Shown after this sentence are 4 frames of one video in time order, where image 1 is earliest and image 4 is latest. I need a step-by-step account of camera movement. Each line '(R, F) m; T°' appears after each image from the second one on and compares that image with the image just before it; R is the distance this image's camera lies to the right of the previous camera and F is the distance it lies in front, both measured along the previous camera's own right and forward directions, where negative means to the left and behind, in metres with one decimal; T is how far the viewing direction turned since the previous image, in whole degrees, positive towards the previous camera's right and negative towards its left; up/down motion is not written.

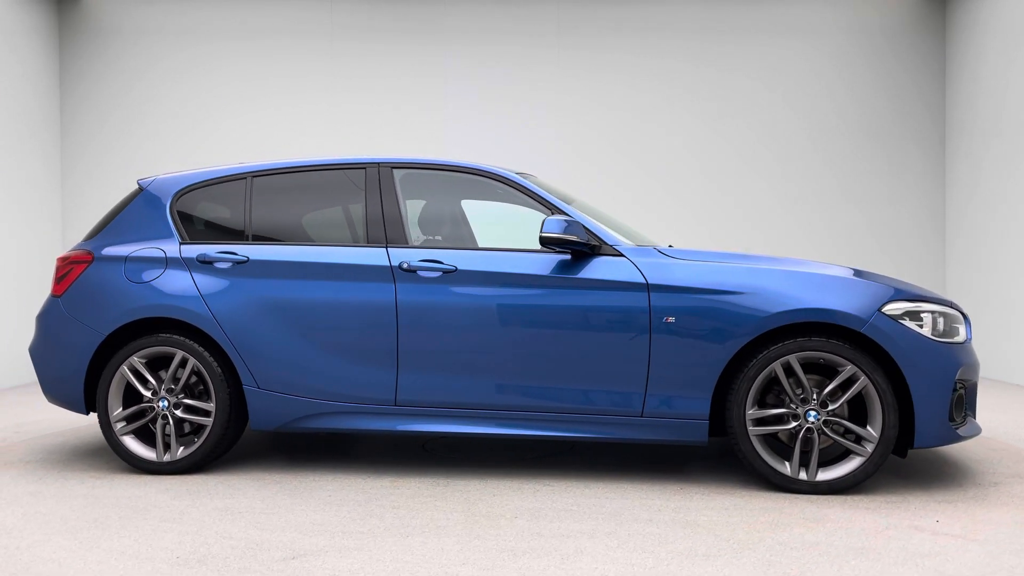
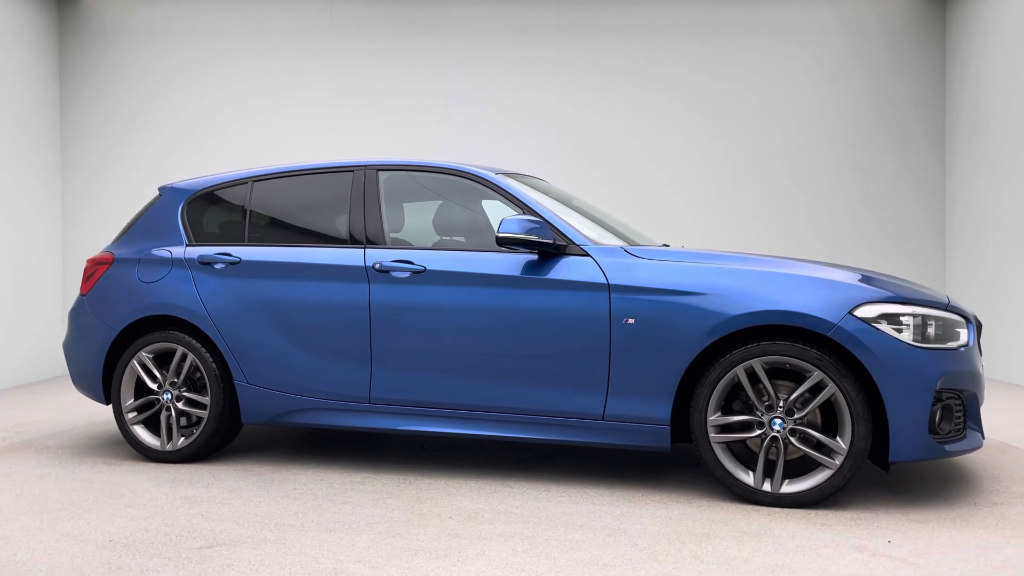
(+0.8, +0.1) m; -9°
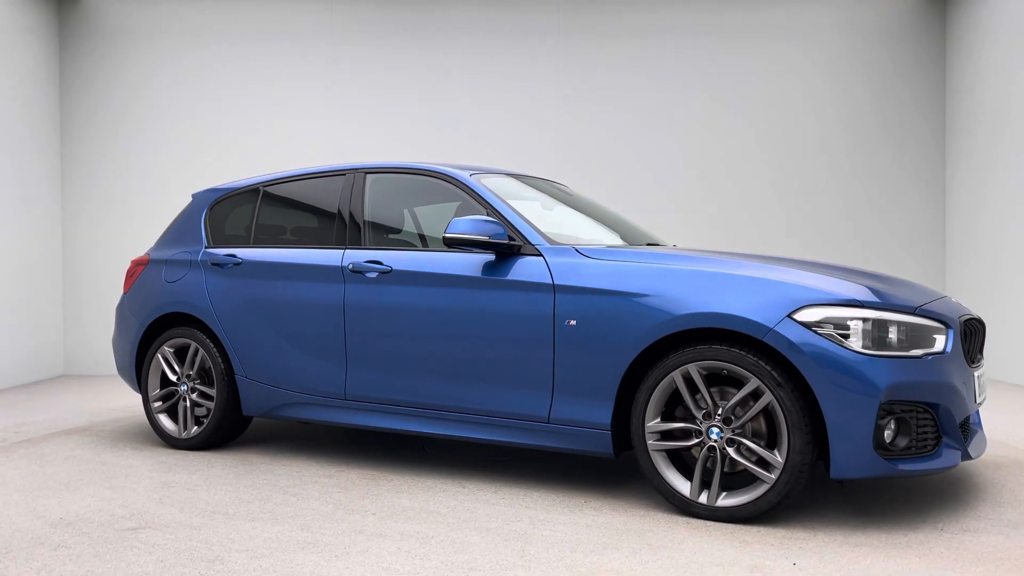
(+1.0, +0.1) m; -11°
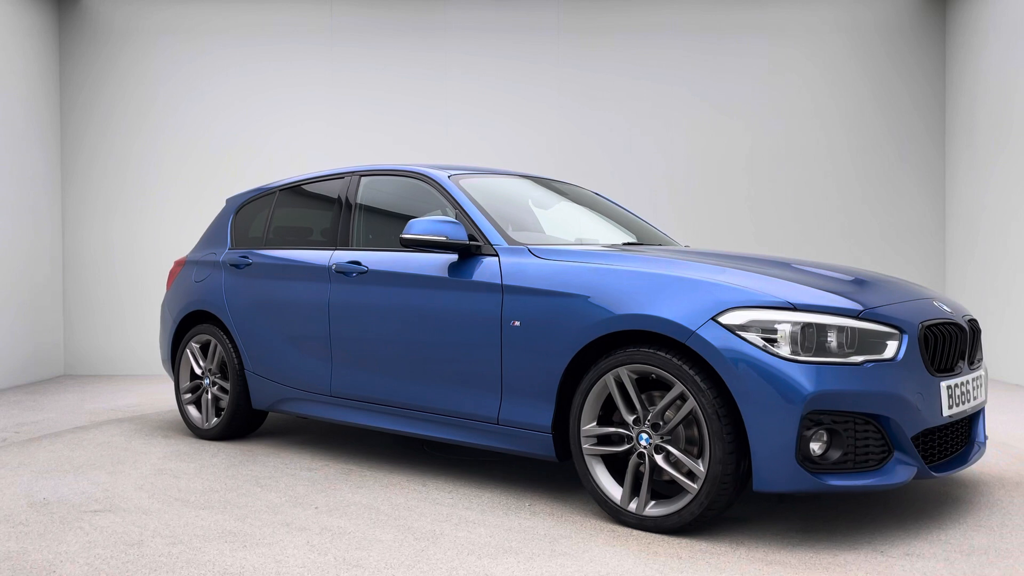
(+0.9, +0.1) m; -10°
